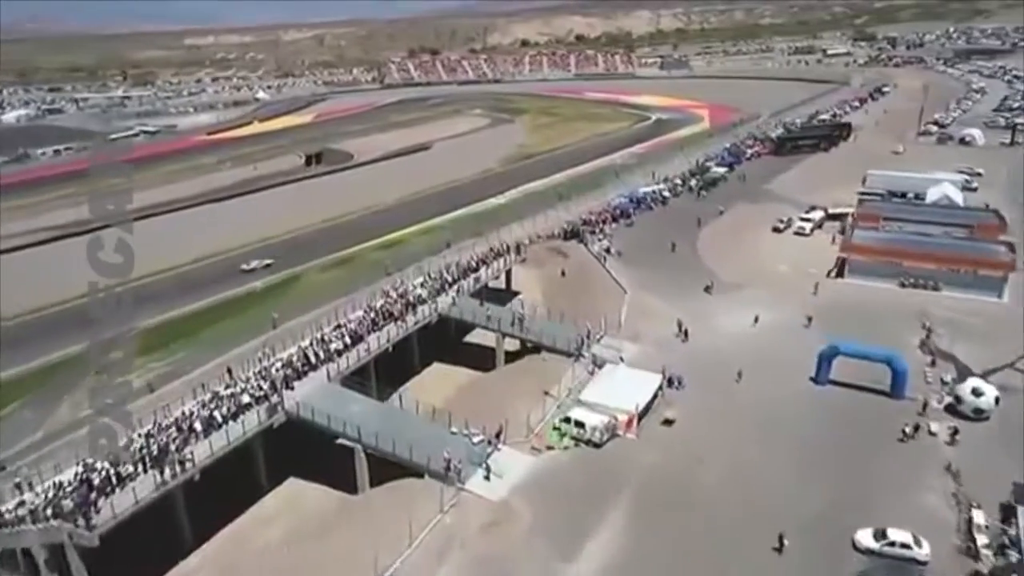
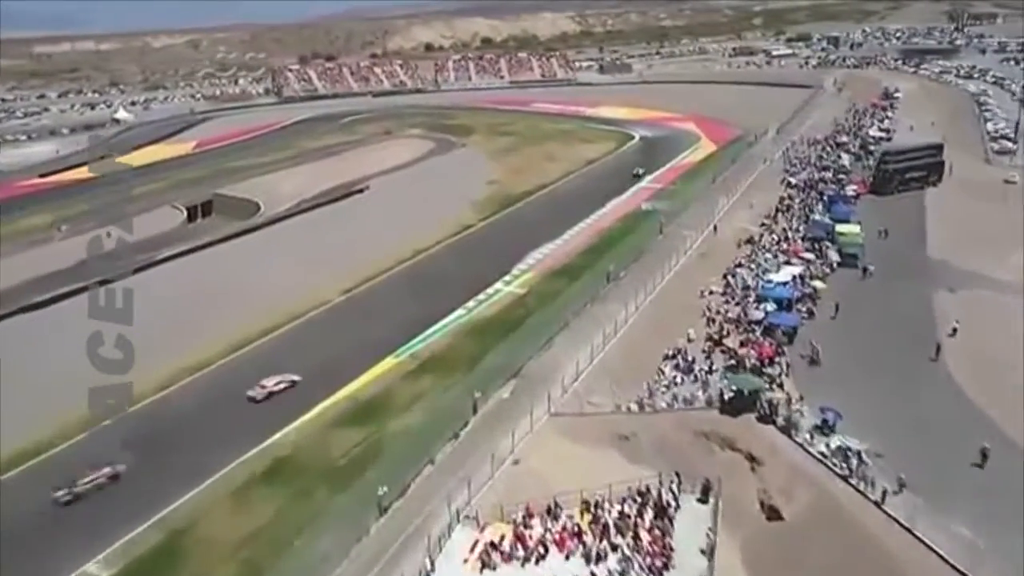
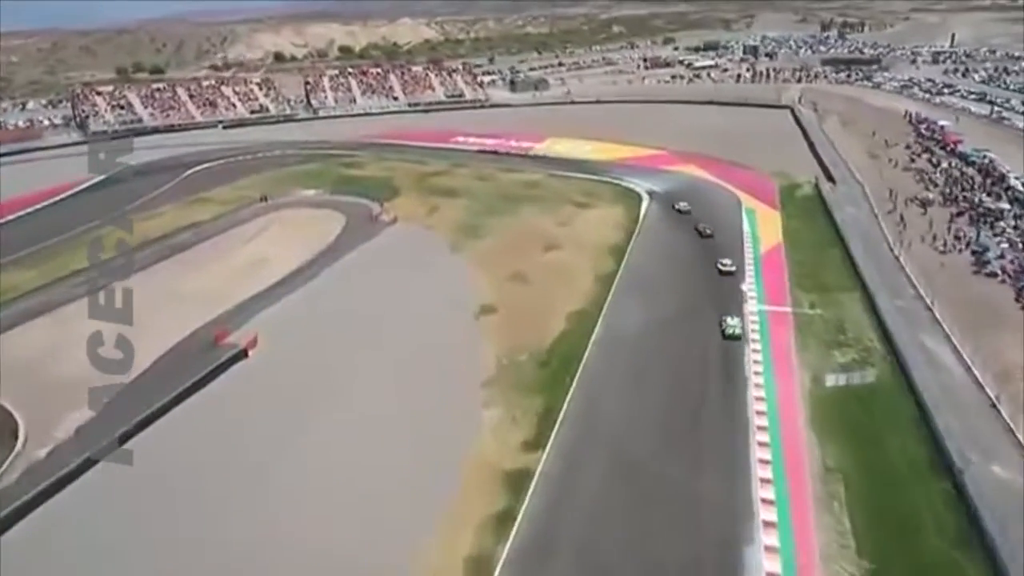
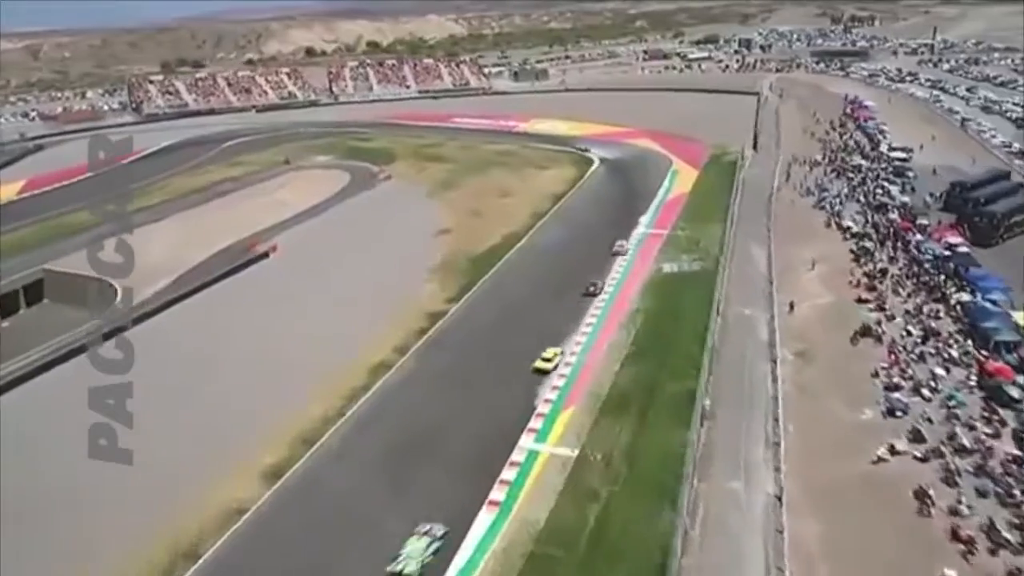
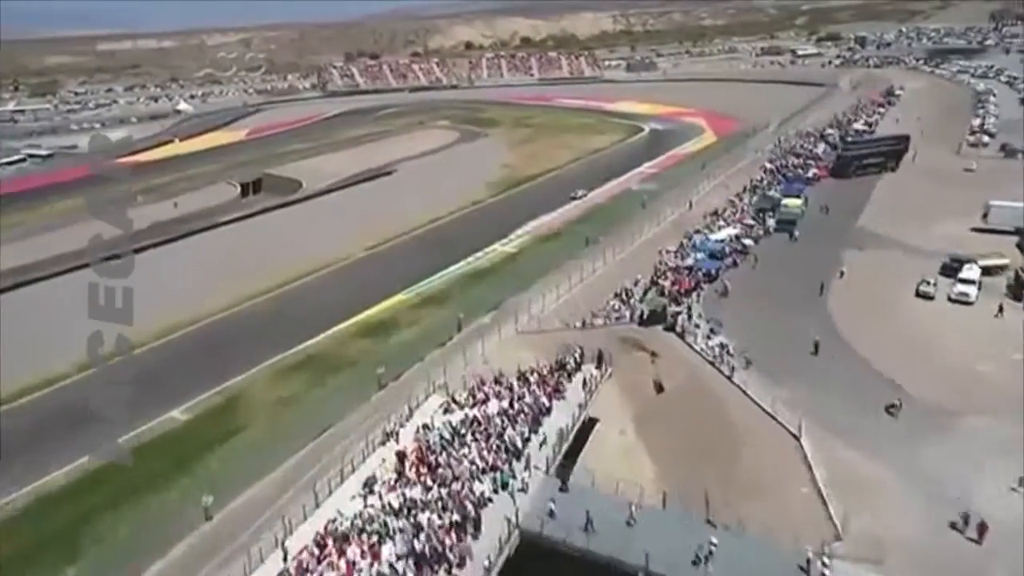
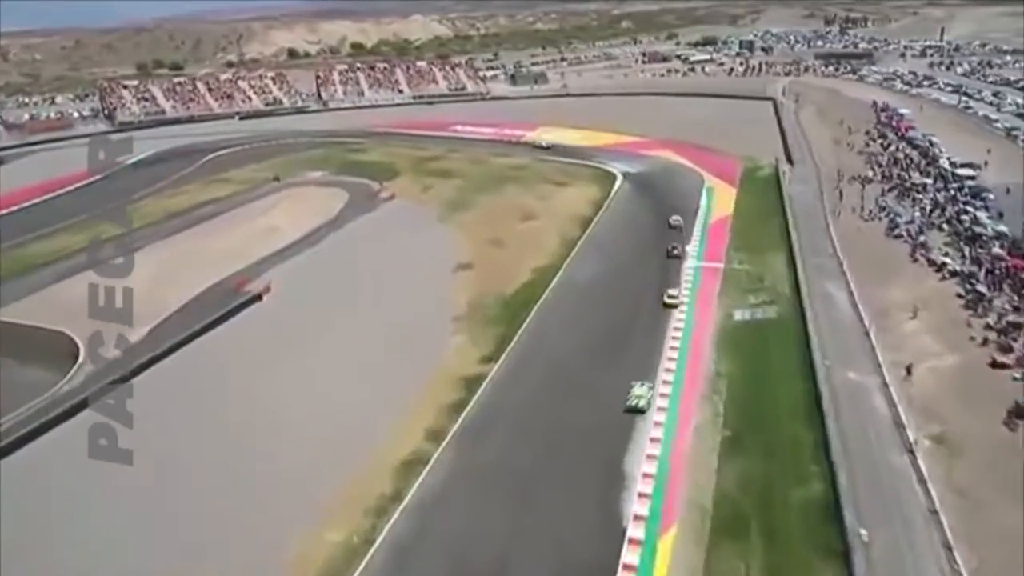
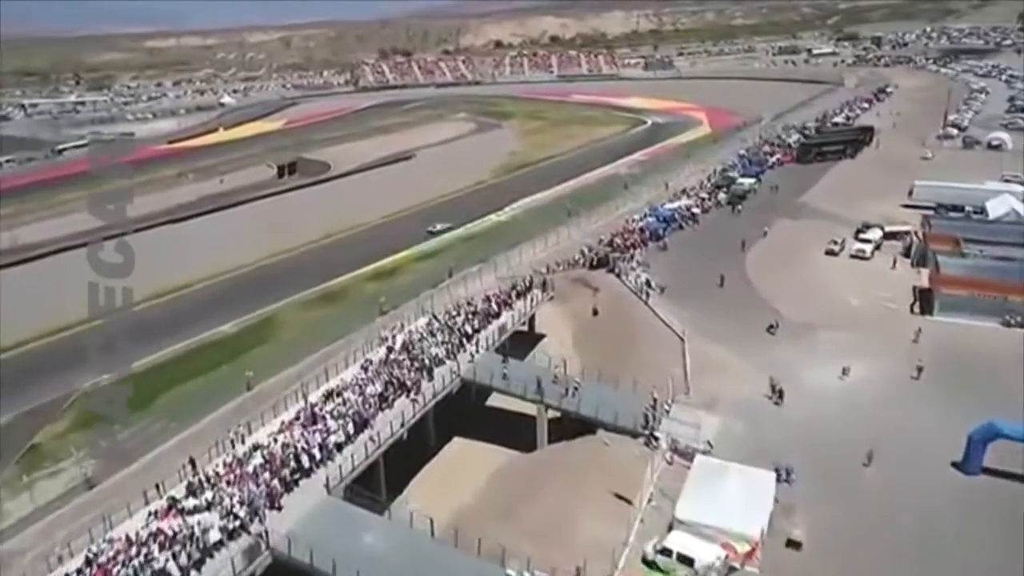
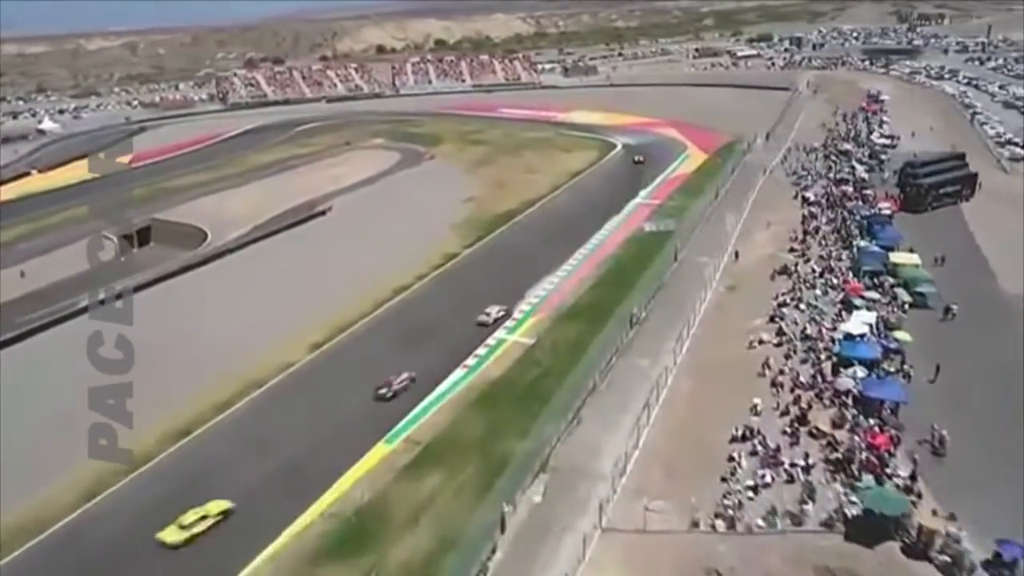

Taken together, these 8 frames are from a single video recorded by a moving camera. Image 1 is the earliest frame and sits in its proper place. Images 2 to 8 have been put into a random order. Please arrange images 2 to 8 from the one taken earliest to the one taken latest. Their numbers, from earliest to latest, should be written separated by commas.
7, 5, 2, 8, 4, 6, 3
